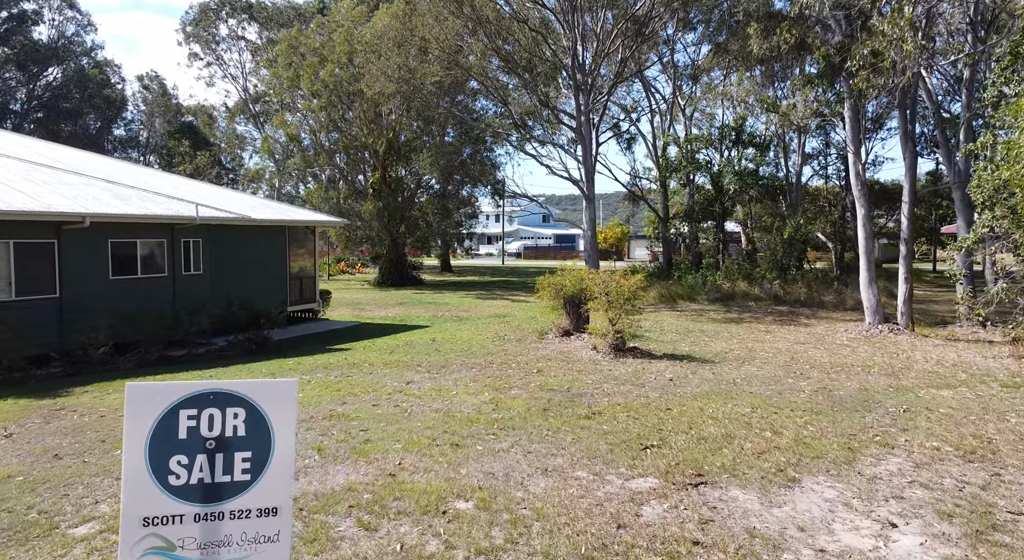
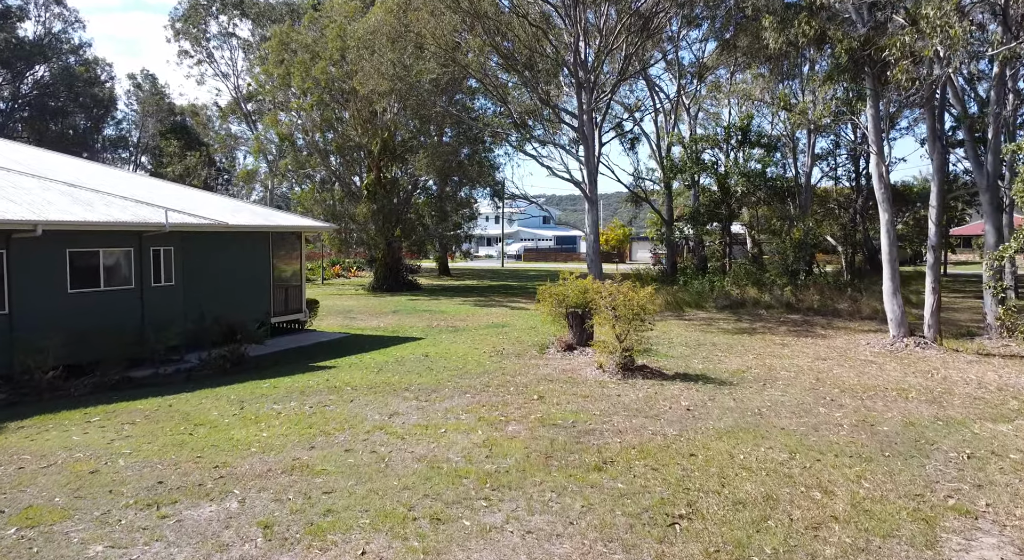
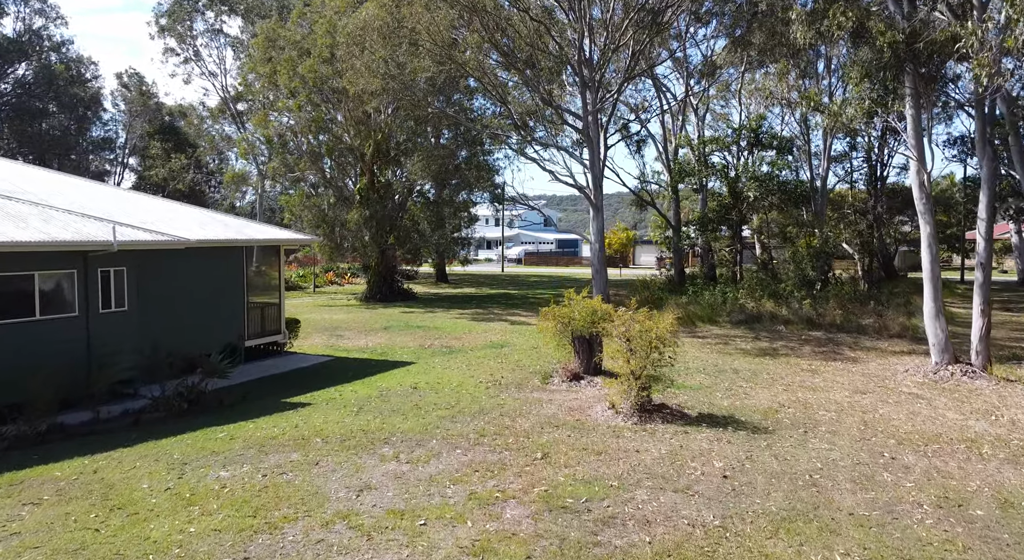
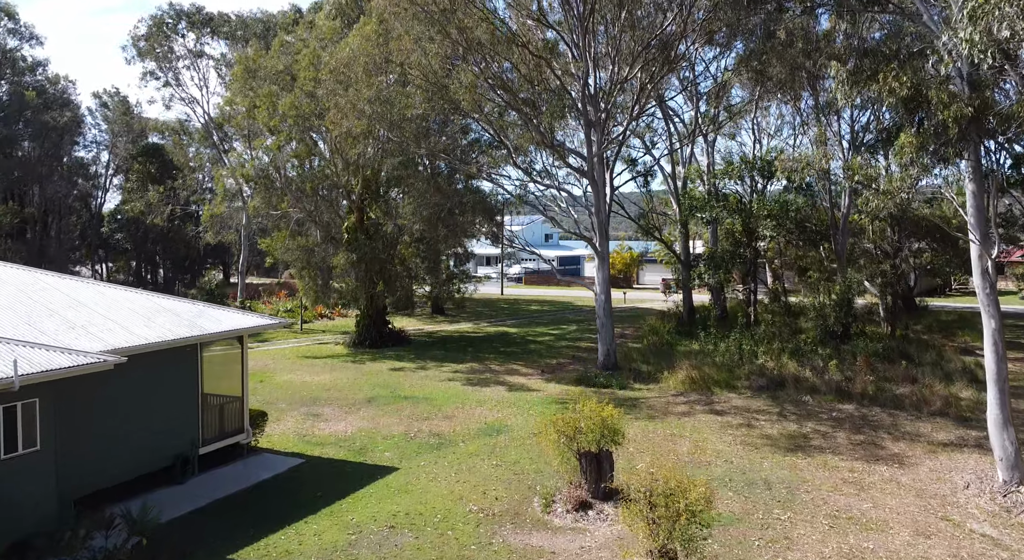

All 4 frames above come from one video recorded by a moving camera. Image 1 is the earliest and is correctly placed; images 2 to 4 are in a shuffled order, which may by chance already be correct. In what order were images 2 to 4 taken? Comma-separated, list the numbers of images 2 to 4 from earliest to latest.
2, 3, 4
